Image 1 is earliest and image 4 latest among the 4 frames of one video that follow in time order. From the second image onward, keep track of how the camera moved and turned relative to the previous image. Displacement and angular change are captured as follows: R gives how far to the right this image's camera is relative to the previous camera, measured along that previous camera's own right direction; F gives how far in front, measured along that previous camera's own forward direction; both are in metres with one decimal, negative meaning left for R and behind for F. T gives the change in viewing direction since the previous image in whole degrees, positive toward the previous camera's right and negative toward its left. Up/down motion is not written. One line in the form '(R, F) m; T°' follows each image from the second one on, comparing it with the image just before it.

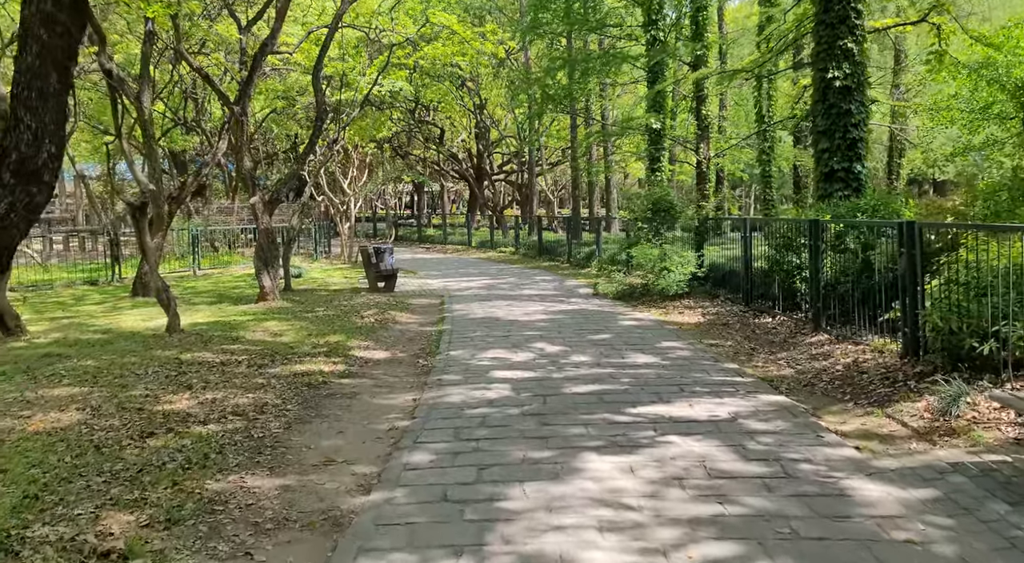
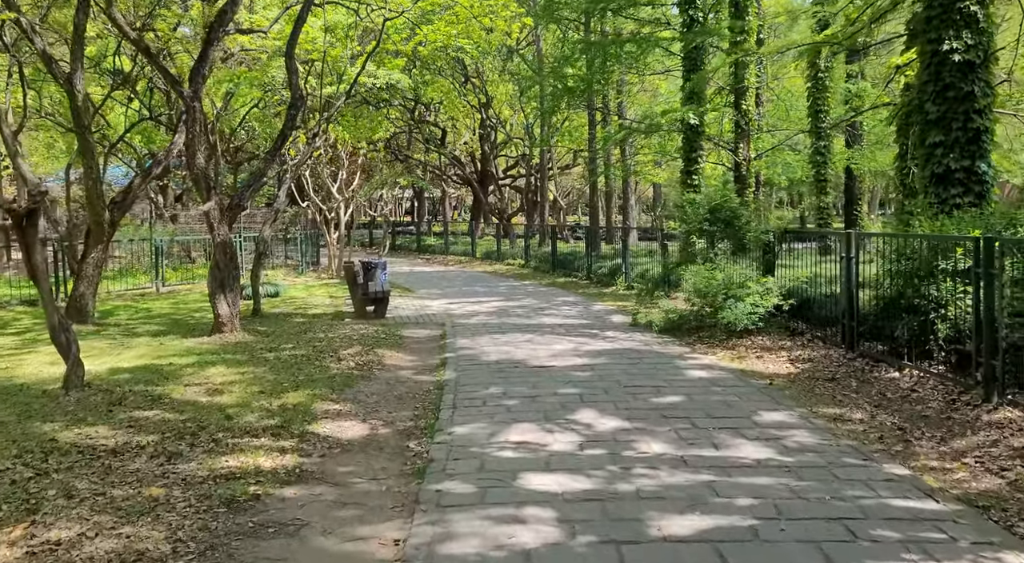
(-0.2, +3.0) m; 0°
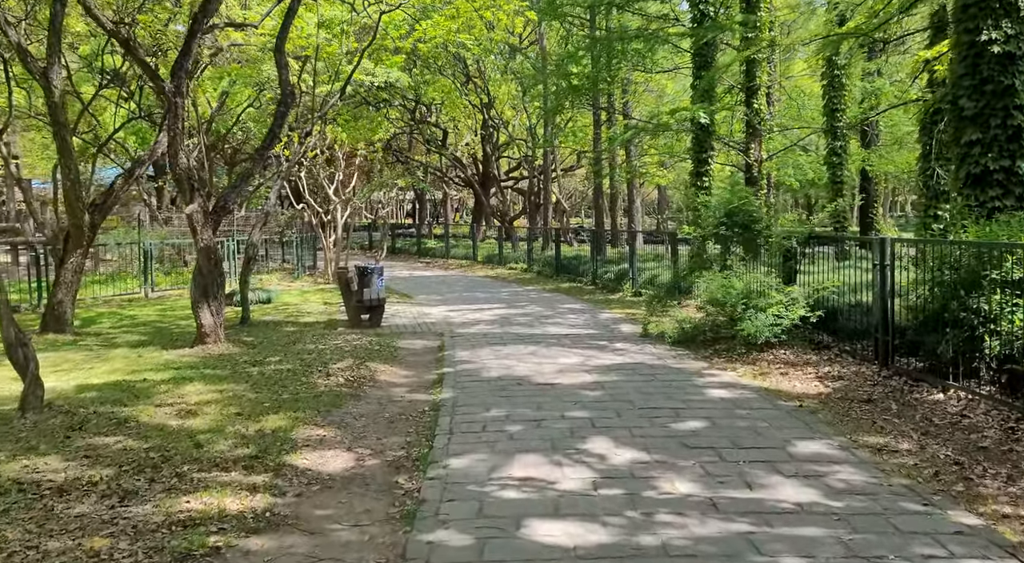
(0.0, +0.7) m; 0°
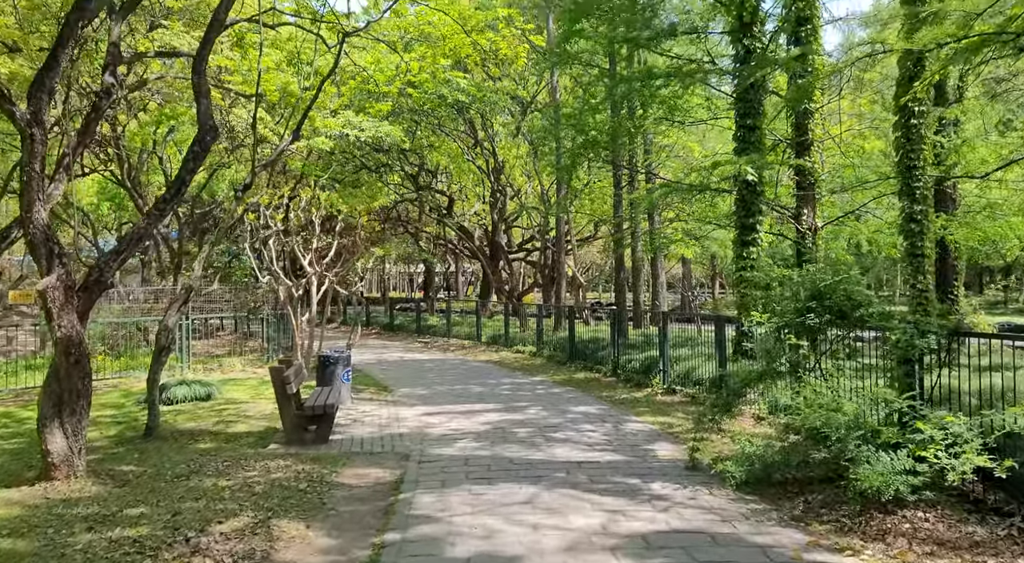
(+0.2, +3.4) m; -1°
